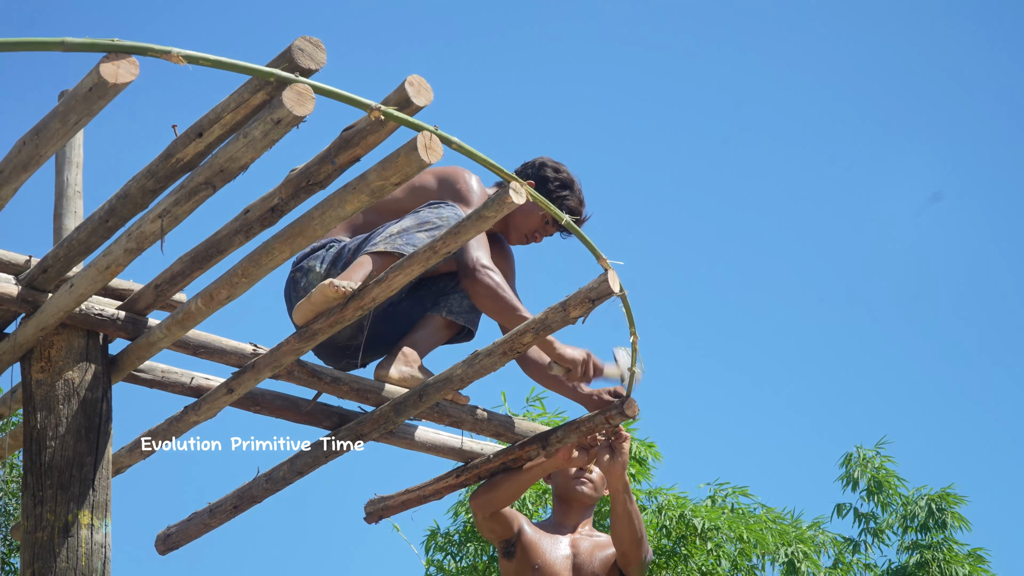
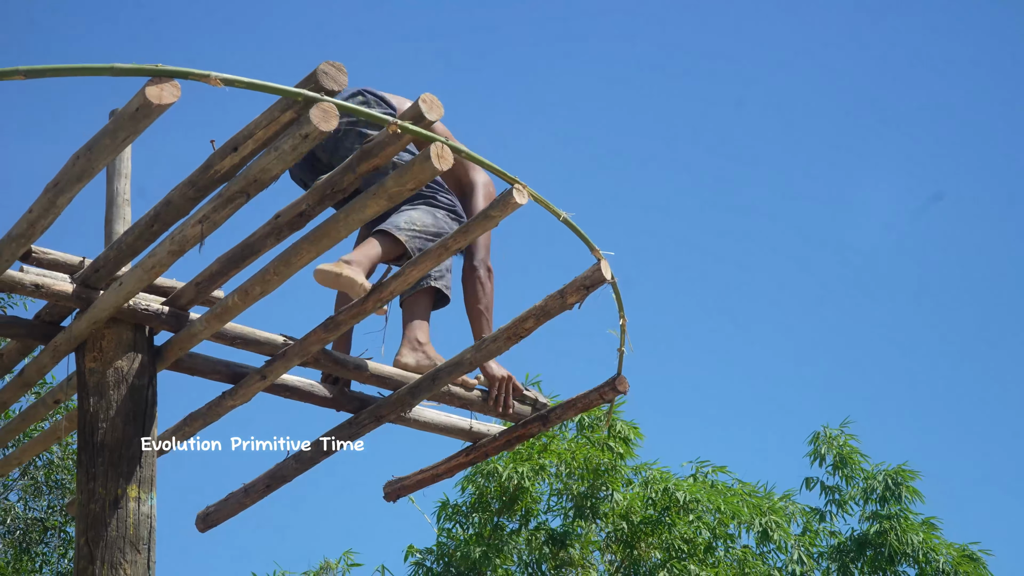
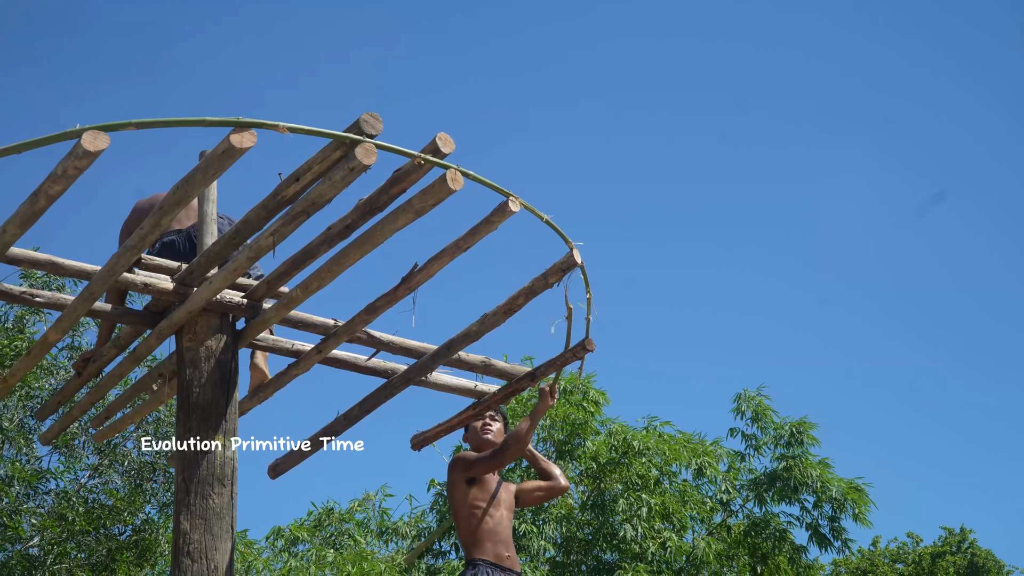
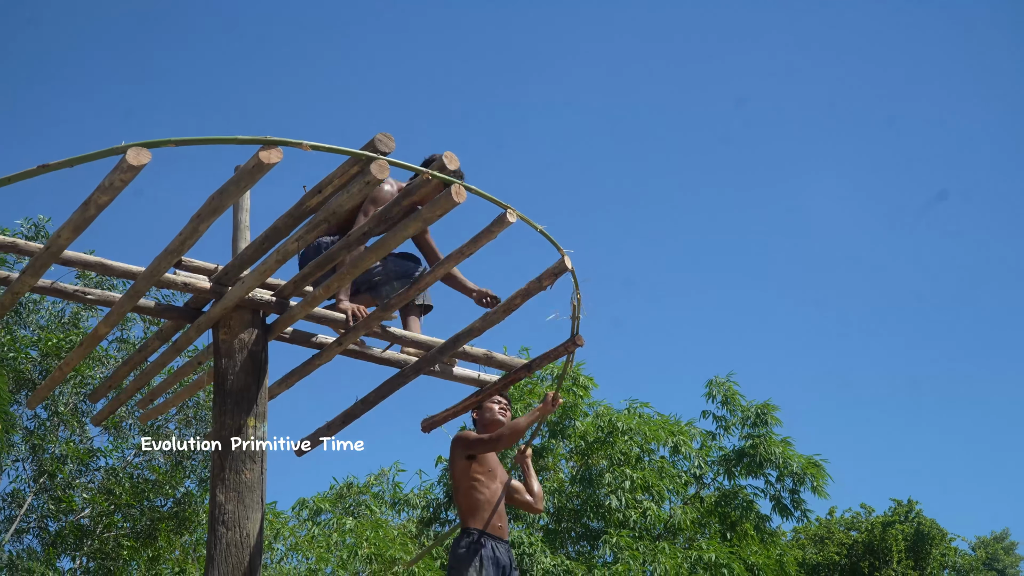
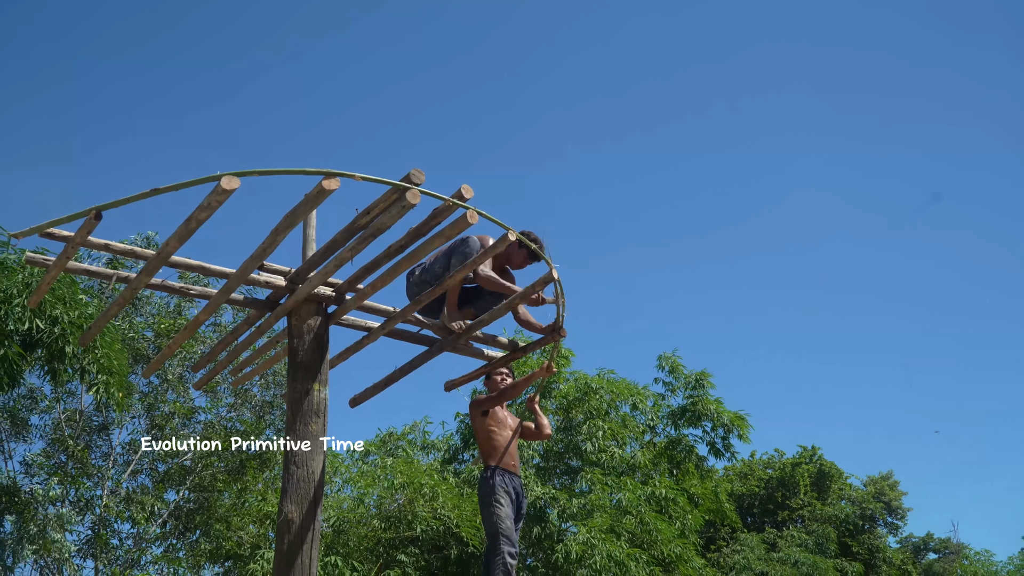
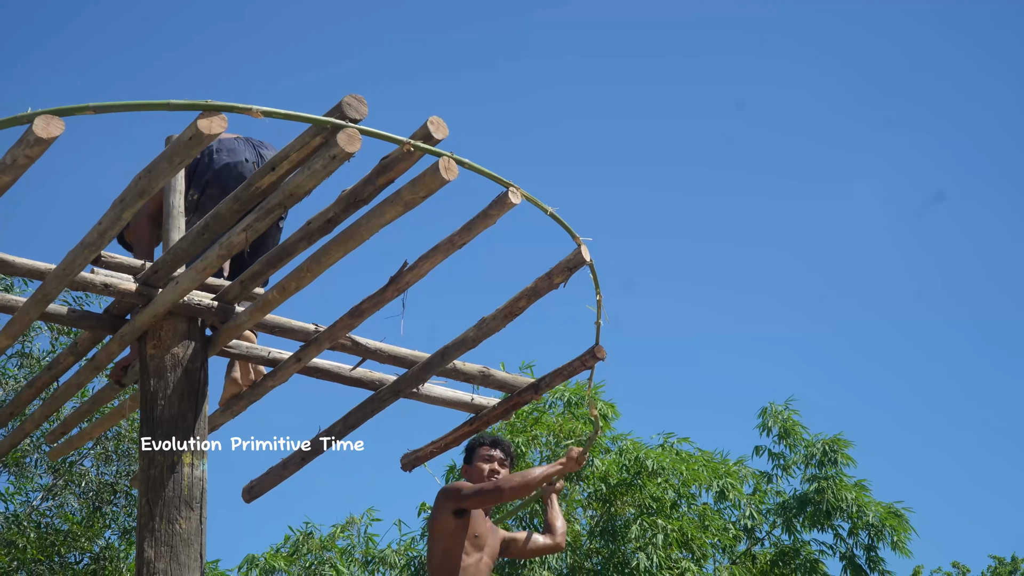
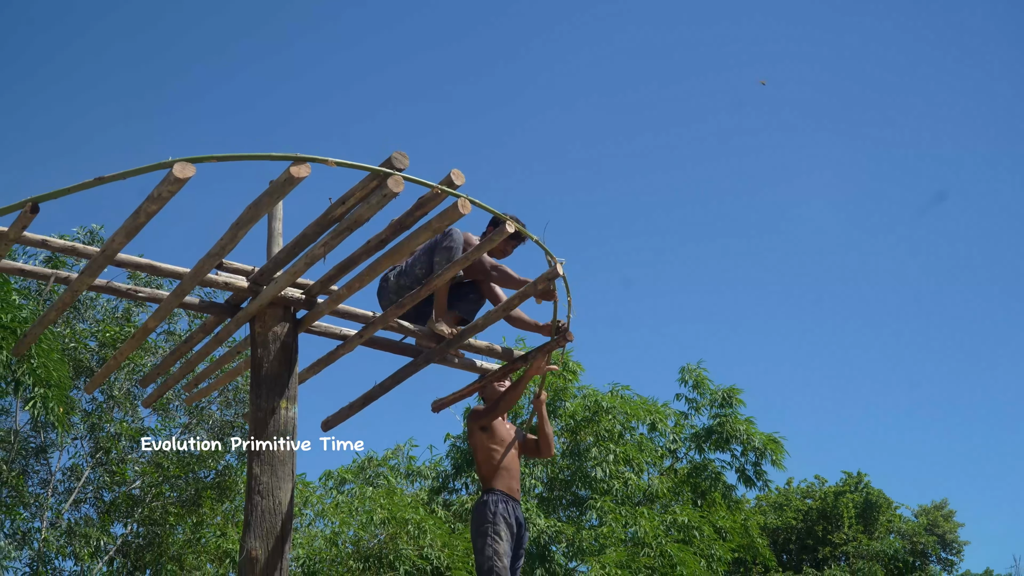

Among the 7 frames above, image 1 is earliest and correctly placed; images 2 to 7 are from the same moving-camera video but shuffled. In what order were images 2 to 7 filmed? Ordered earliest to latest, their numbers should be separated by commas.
2, 6, 3, 4, 7, 5
